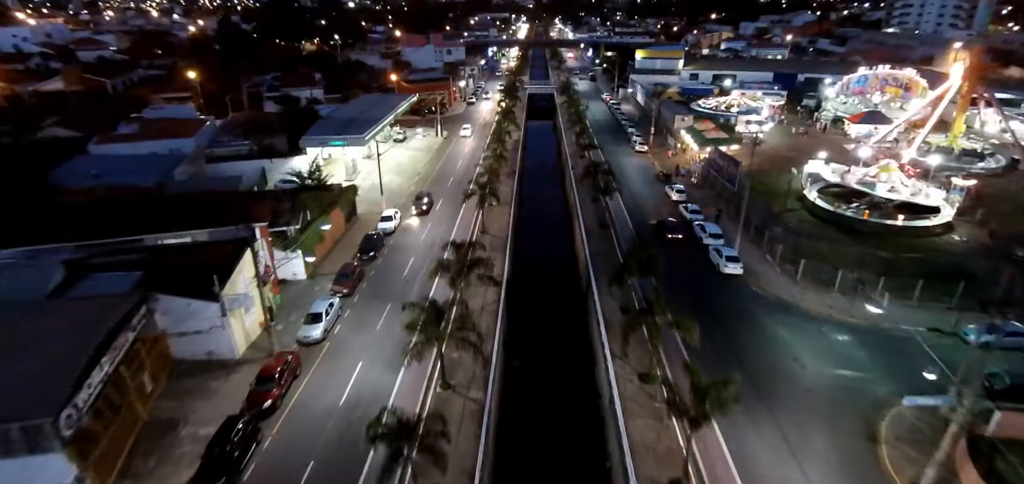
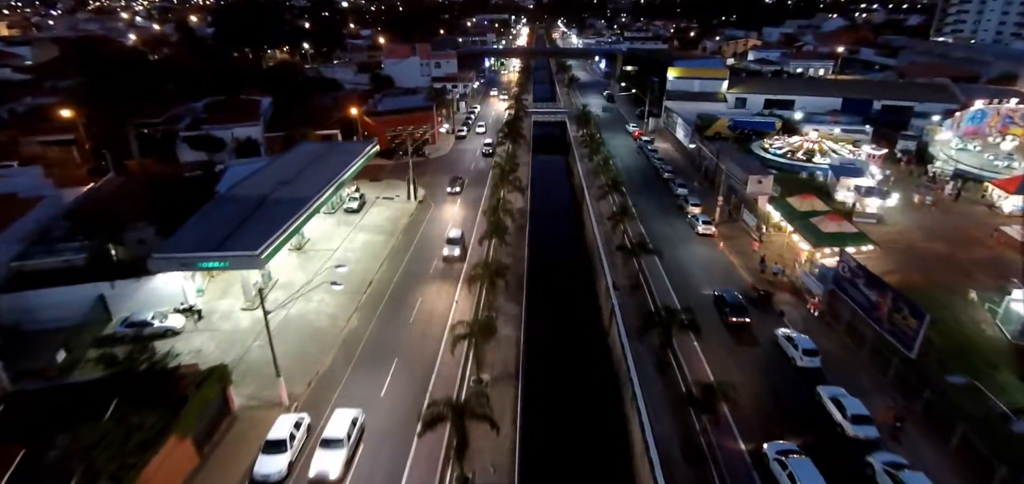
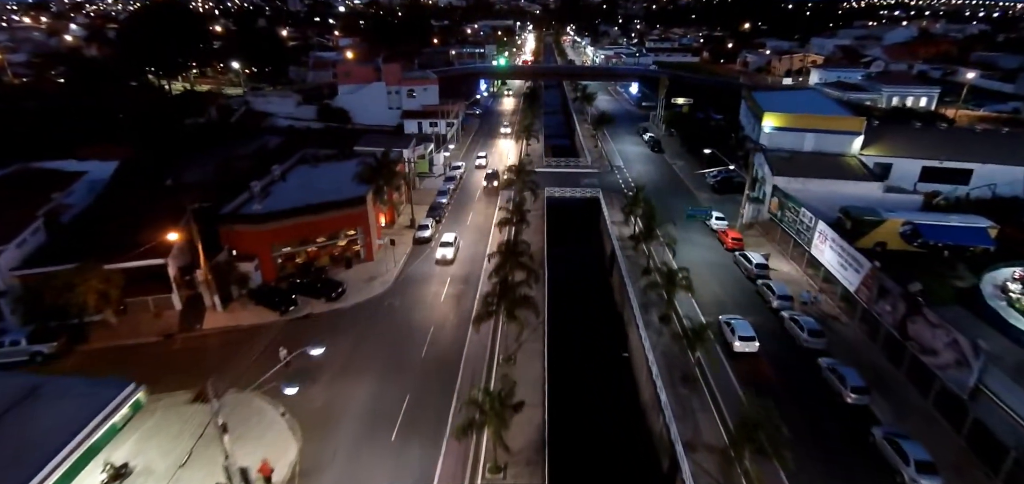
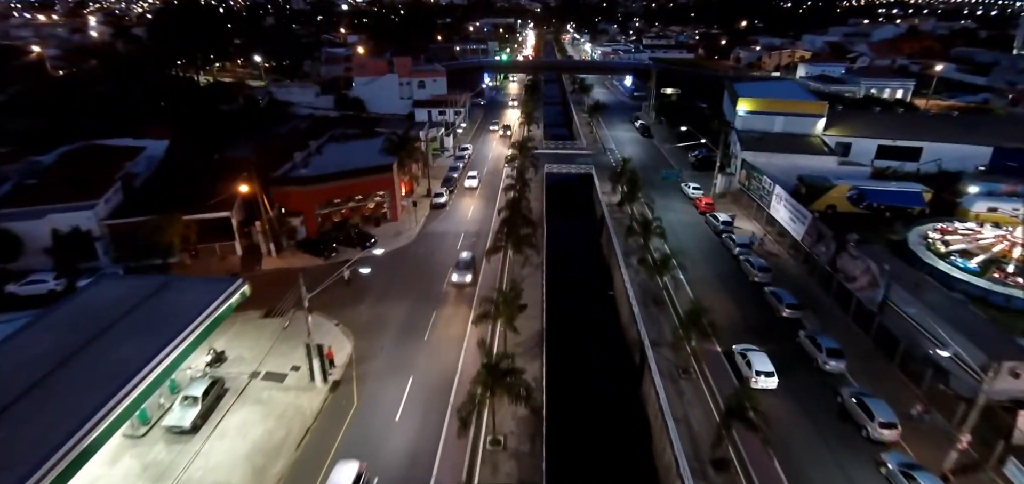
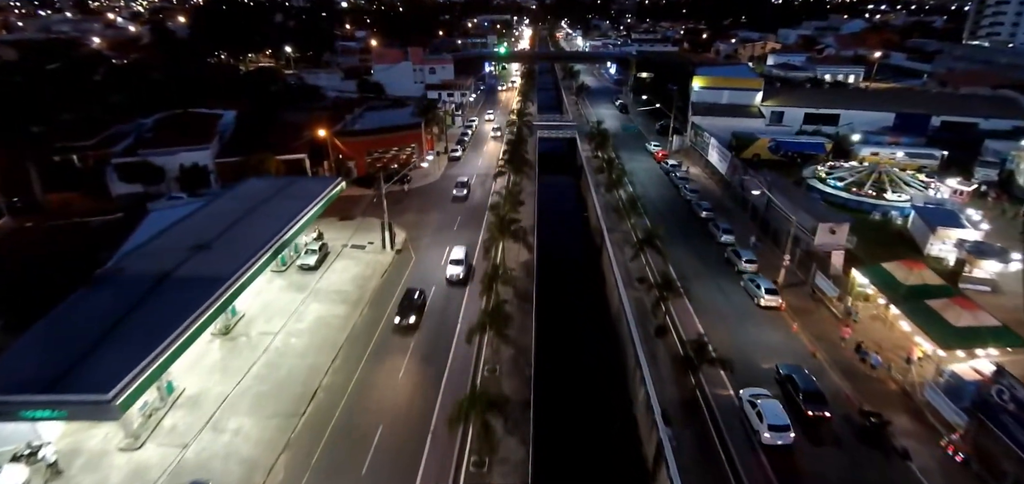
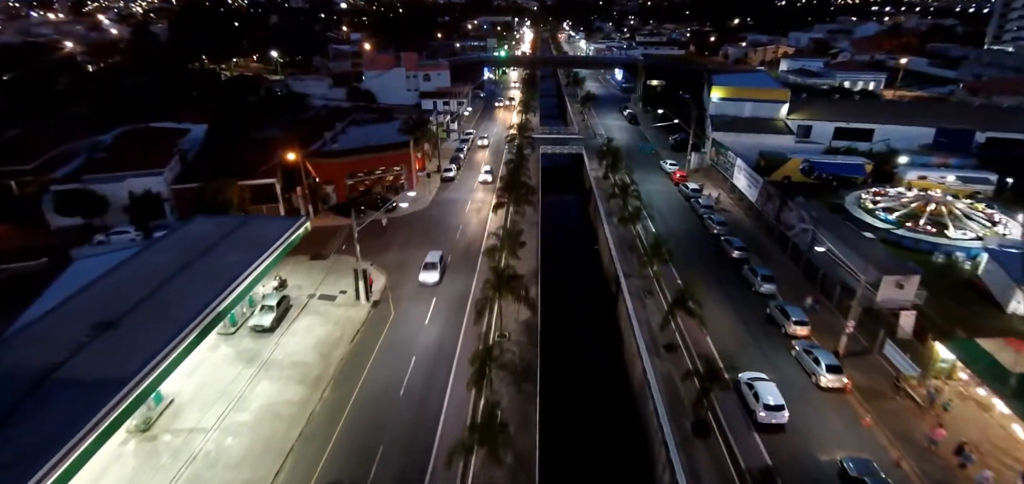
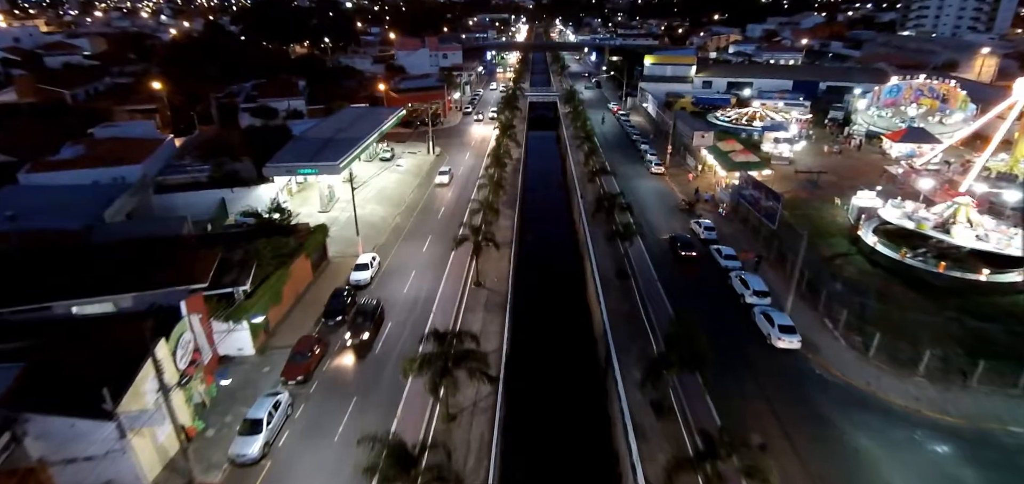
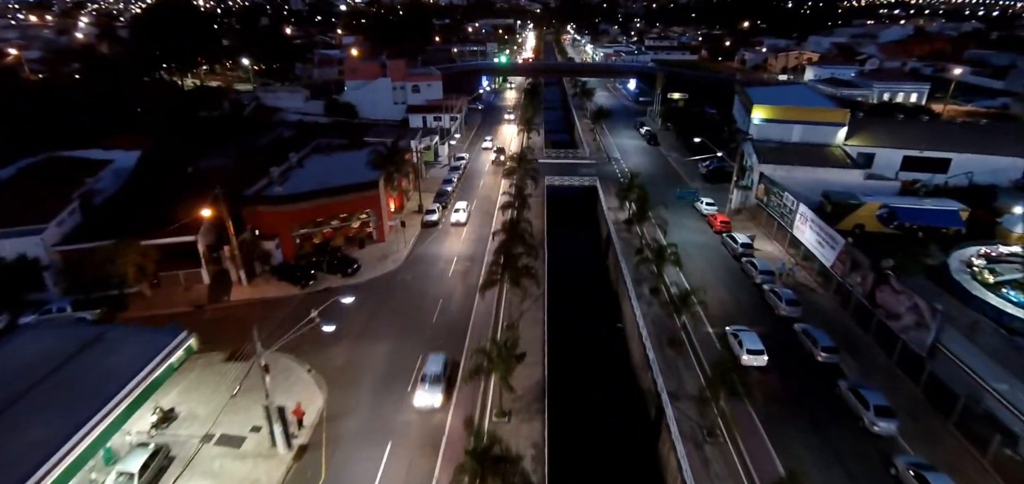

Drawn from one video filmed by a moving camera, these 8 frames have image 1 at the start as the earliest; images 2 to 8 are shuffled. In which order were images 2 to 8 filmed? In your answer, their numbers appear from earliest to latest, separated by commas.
7, 2, 5, 6, 4, 8, 3
